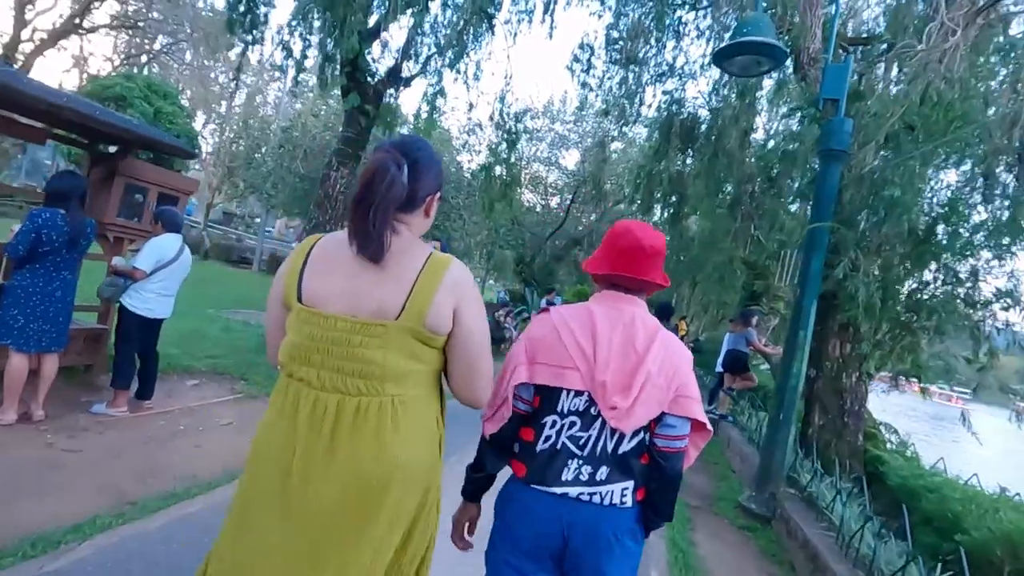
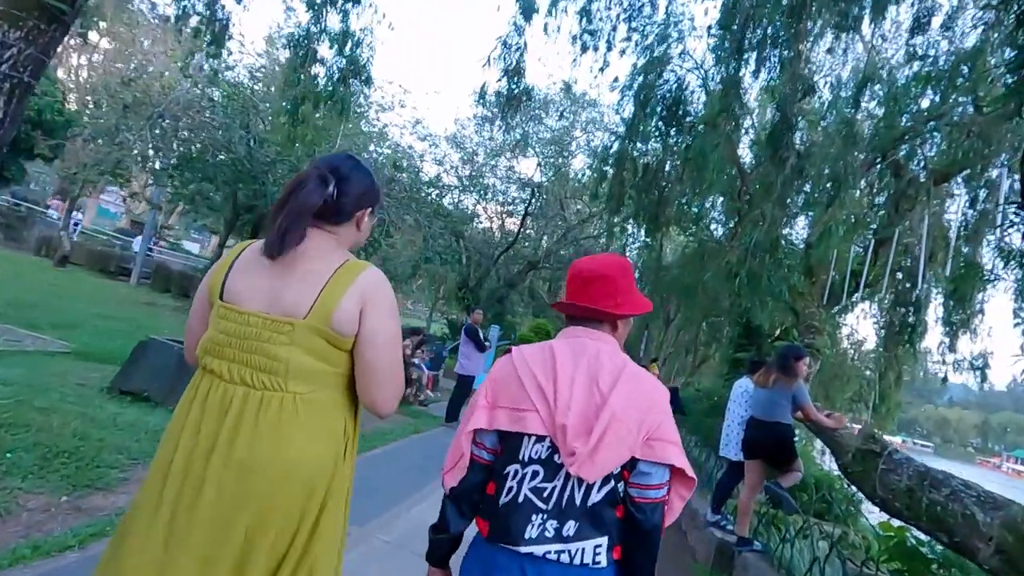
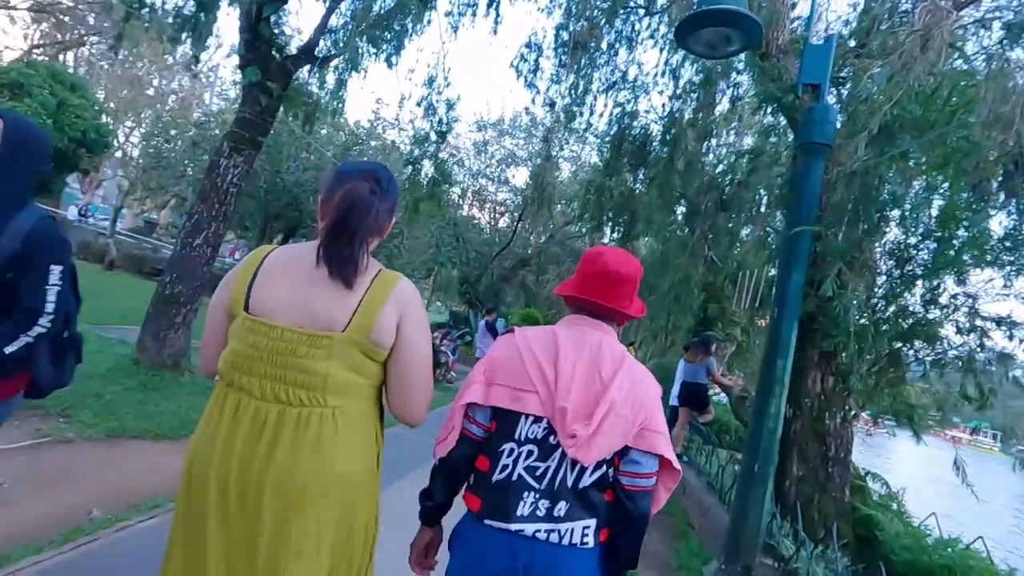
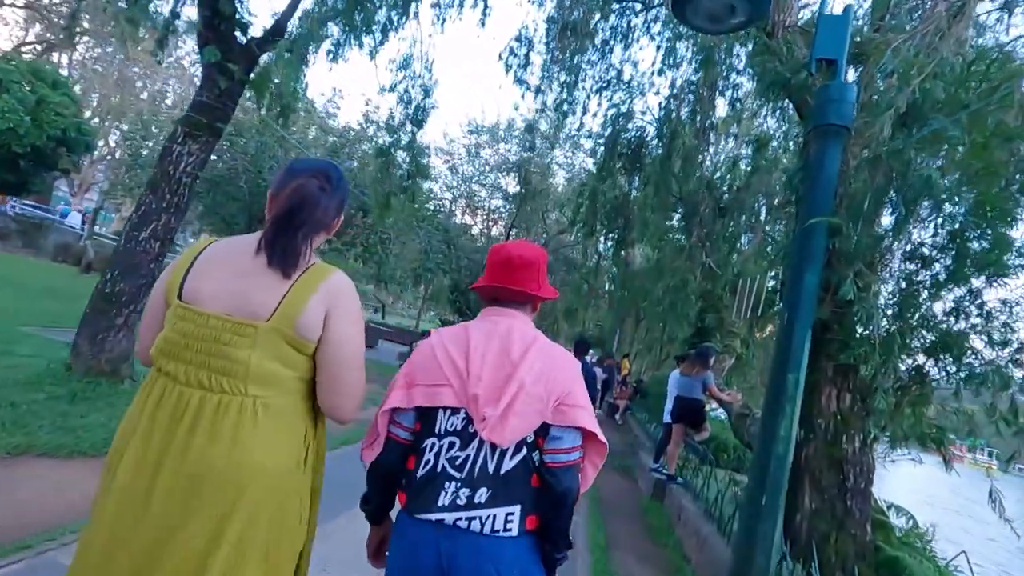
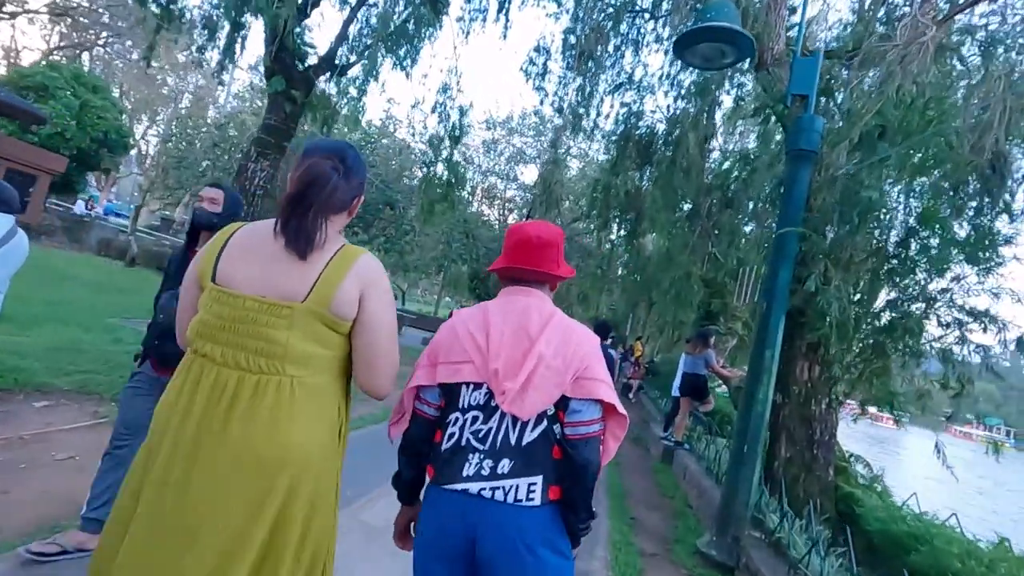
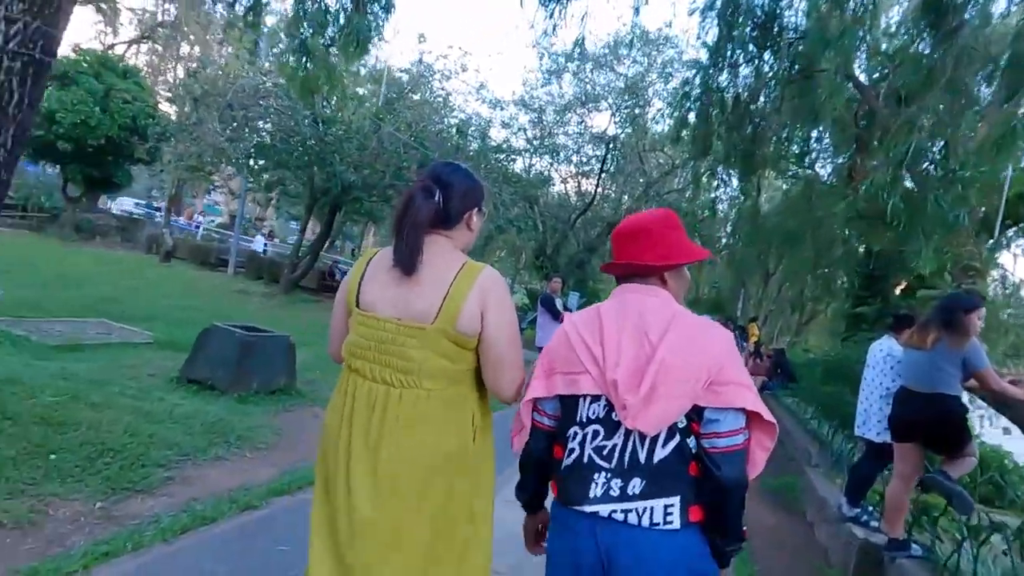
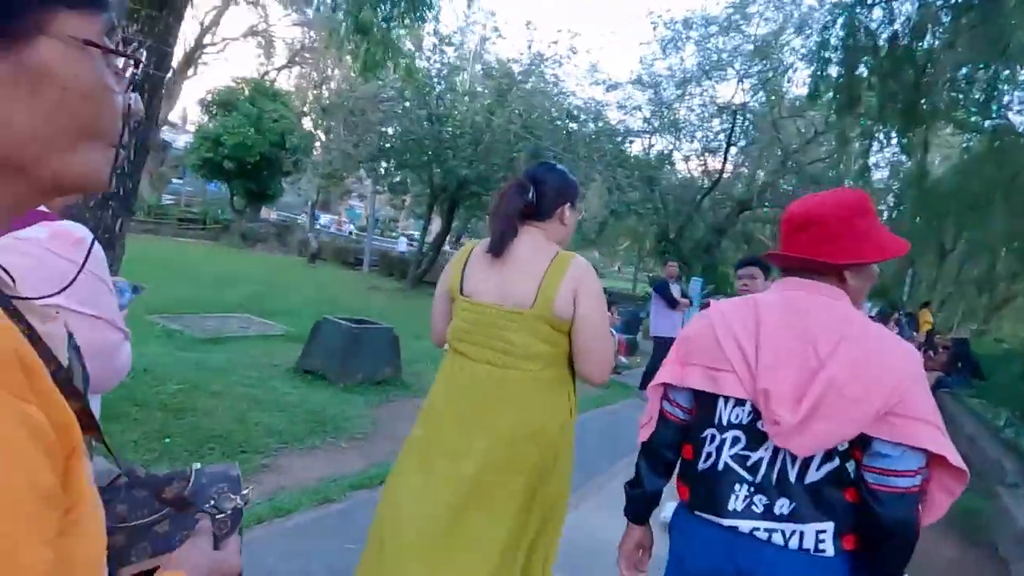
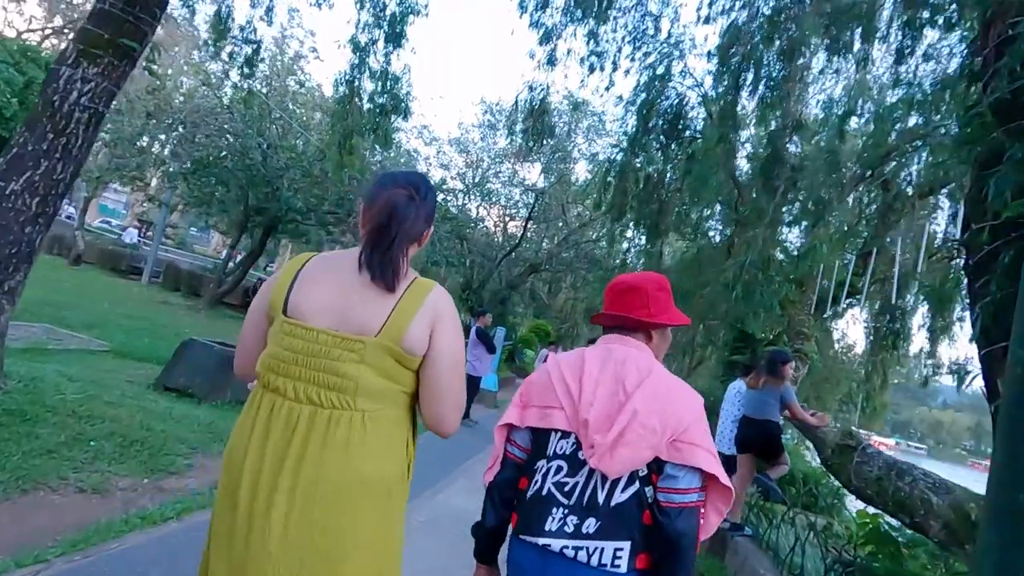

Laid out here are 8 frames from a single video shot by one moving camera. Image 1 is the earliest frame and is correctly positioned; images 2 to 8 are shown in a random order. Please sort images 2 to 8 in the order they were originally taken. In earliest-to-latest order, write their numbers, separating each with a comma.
5, 3, 4, 8, 2, 6, 7
